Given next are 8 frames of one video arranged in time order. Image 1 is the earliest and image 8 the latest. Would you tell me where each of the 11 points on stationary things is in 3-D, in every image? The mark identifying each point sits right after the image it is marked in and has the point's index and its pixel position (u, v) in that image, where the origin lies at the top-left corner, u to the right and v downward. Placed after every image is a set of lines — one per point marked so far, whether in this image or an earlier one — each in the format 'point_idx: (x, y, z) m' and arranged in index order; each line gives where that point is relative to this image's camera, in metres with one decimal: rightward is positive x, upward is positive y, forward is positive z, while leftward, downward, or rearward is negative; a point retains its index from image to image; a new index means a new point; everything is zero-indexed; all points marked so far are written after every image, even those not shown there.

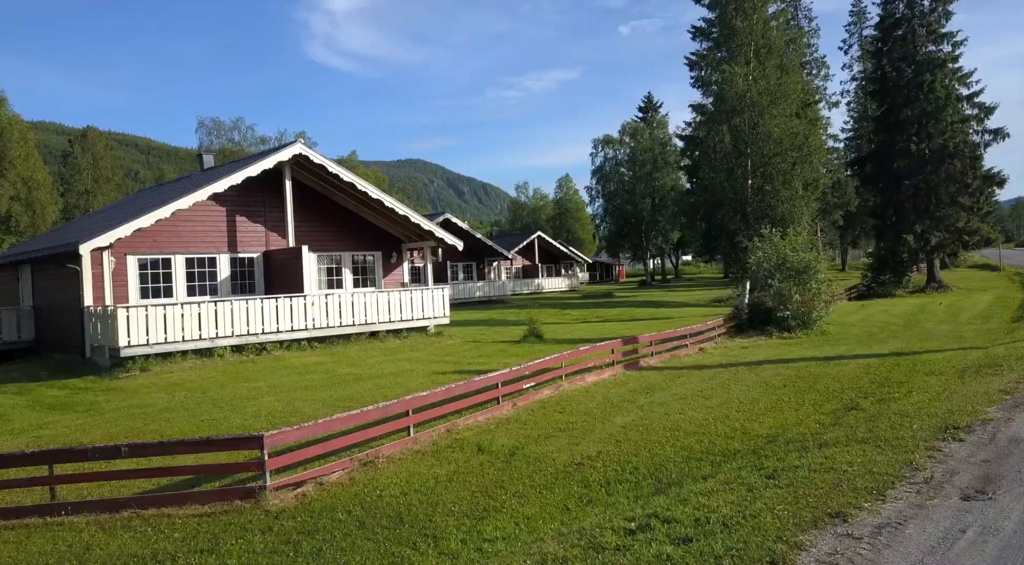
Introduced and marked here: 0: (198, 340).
0: (-5.8, -1.1, +15.4) m
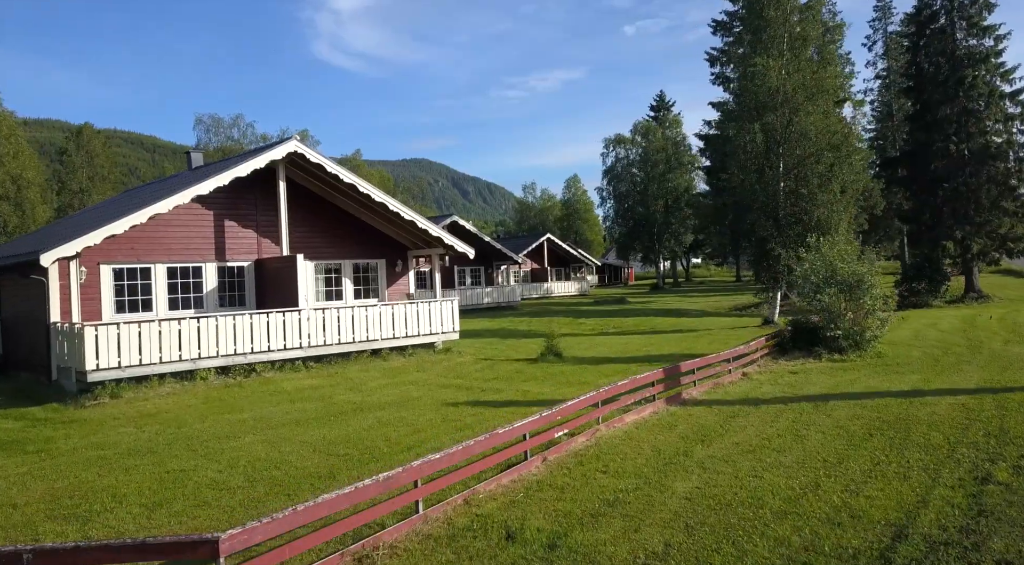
0: (-5.5, -1.3, +13.7) m
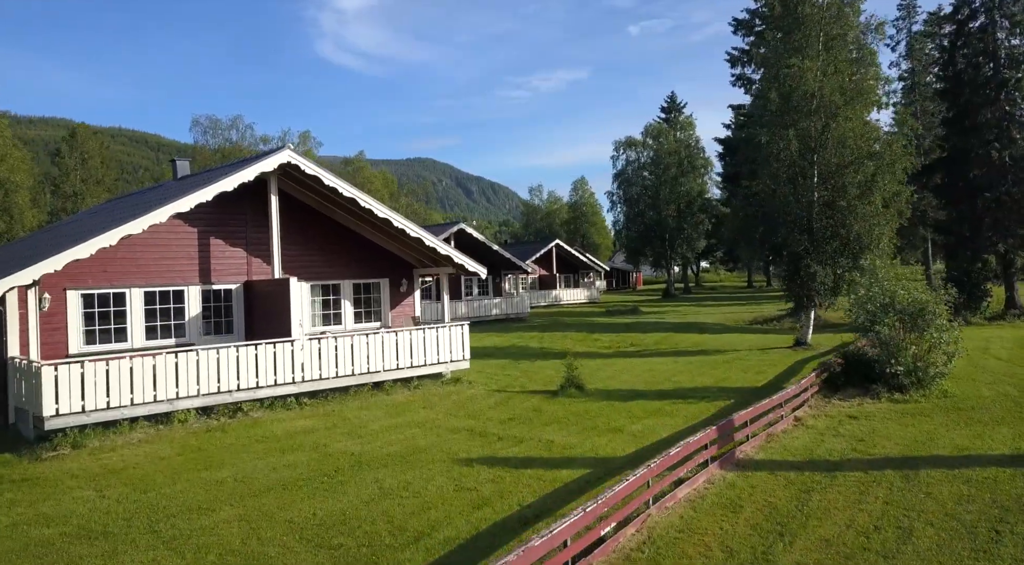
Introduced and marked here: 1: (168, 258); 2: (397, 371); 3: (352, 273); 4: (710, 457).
0: (-5.2, -1.7, +12.0) m
1: (-5.8, +0.4, +14.1) m
2: (-2.1, -1.6, +15.2) m
3: (-3.2, +0.2, +16.5) m
4: (+2.1, -1.9, +9.0) m
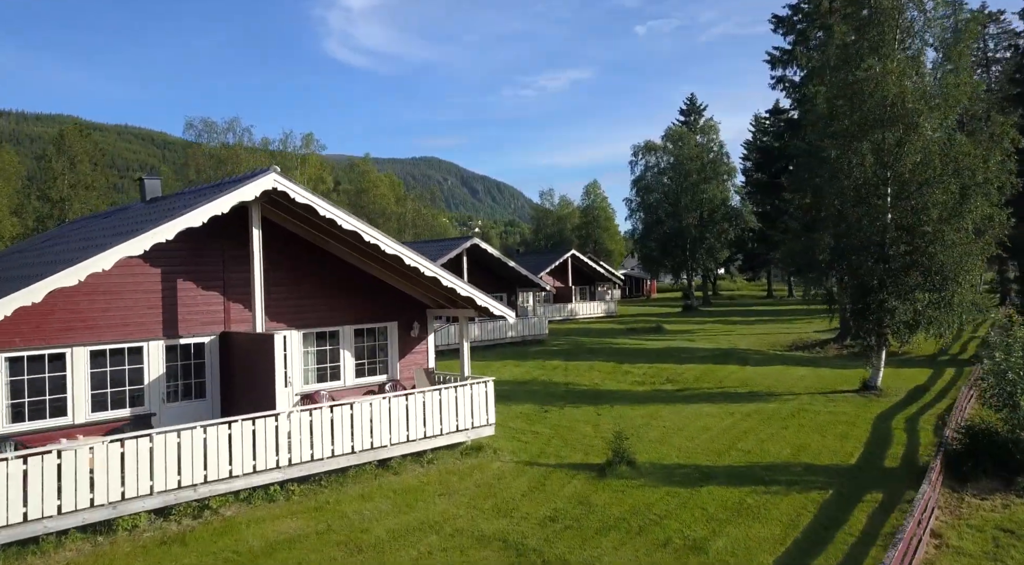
0: (-4.7, -2.5, +9.2) m
1: (-5.3, -0.3, +11.2) m
2: (-1.5, -2.4, +12.3) m
3: (-2.6, -0.6, +13.6) m
4: (+2.6, -2.7, +6.1) m
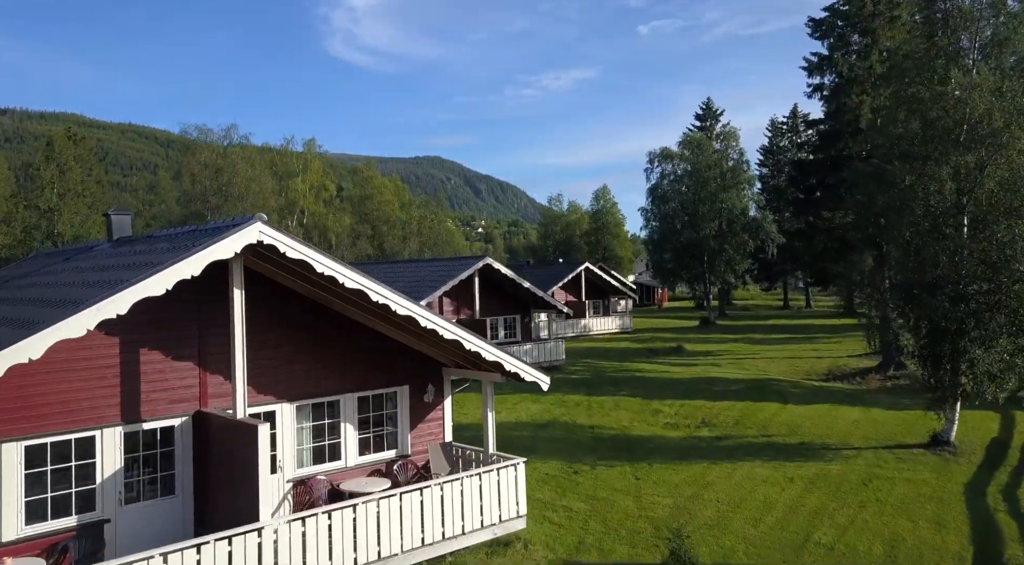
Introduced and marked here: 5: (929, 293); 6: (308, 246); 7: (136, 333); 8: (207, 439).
0: (-4.2, -3.3, +6.9) m
1: (-4.8, -1.2, +9.0) m
2: (-1.1, -3.2, +10.0) m
3: (-2.1, -1.4, +11.4) m
4: (+3.1, -3.5, +3.8) m
5: (+8.2, -0.2, +16.5) m
6: (-2.3, +0.4, +9.2) m
7: (-4.3, -0.6, +9.4) m
8: (-3.6, -1.8, +9.7) m
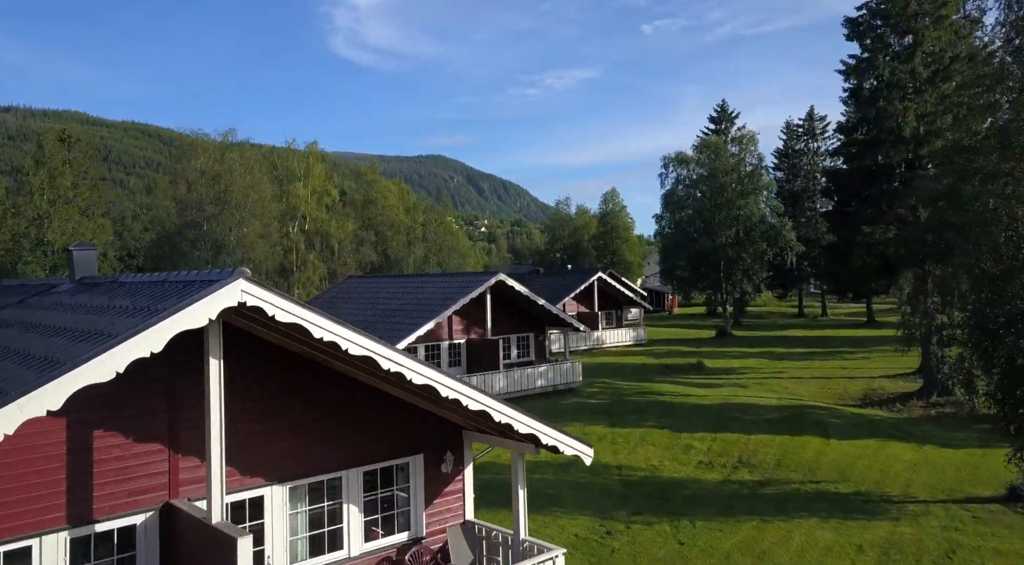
0: (-3.8, -3.9, +5.0) m
1: (-4.4, -1.8, +7.1) m
2: (-0.7, -3.8, +8.1) m
3: (-1.7, -2.0, +9.5) m
4: (+3.5, -4.1, +1.9) m
5: (+8.7, -0.8, +14.6) m
6: (-1.8, -0.2, +7.3) m
7: (-3.9, -1.2, +7.5) m
8: (-3.2, -2.4, +7.8) m
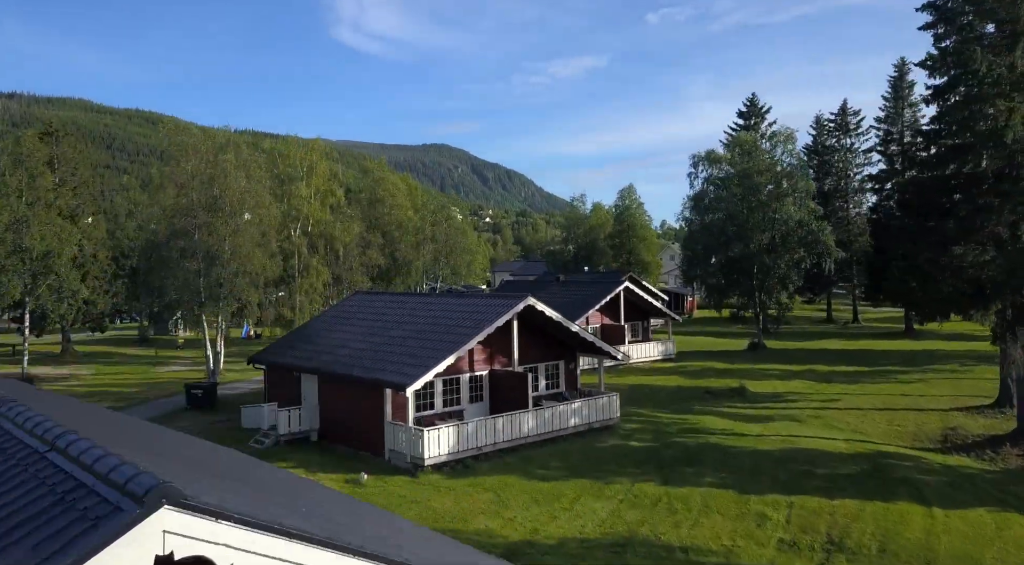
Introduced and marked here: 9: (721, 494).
0: (-3.0, -4.9, +1.6) m
1: (-3.6, -2.7, +3.6) m
2: (+0.1, -4.8, +4.7) m
3: (-0.9, -2.9, +6.0) m
4: (+4.3, -5.2, -1.6) m
5: (+9.5, -1.8, +11.0) m
6: (-1.0, -1.2, +3.8) m
7: (-3.1, -2.1, +4.1) m
8: (-2.4, -3.4, +4.3) m
9: (+4.9, -4.8, +19.0) m
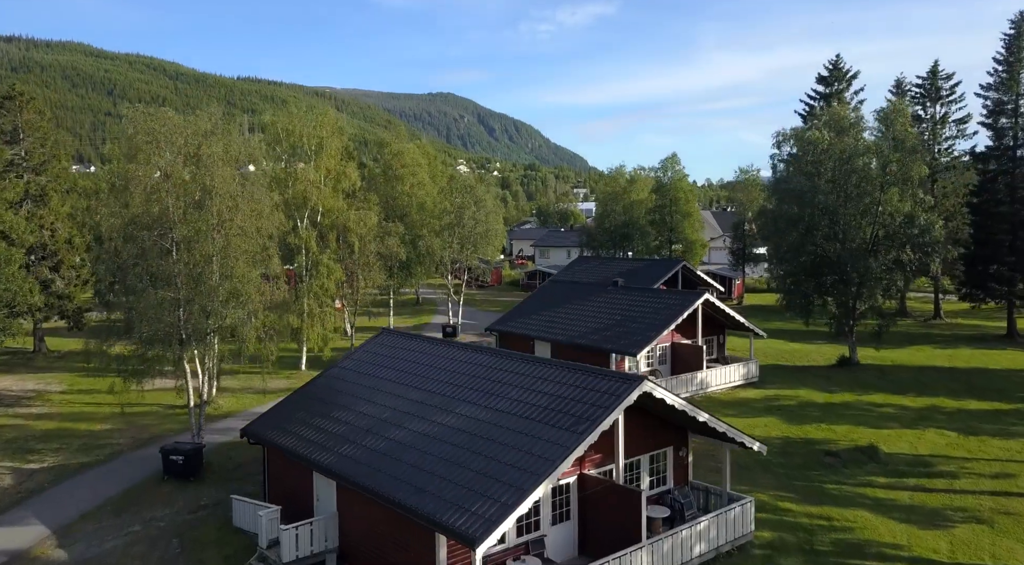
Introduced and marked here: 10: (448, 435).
0: (-1.0, -7.8, -5.7) m
1: (-1.6, -5.5, -3.8) m
2: (+2.1, -7.5, -2.6) m
3: (+1.1, -5.5, -1.4) m
4: (+6.2, -8.3, -8.9) m
5: (+11.5, -4.1, +3.5) m
6: (+1.0, -3.9, -3.8) m
7: (-1.1, -4.8, -3.4) m
8: (-0.3, -6.1, -3.0) m
9: (+6.9, -6.7, +11.6) m
10: (-1.3, -3.2, +17.3) m
